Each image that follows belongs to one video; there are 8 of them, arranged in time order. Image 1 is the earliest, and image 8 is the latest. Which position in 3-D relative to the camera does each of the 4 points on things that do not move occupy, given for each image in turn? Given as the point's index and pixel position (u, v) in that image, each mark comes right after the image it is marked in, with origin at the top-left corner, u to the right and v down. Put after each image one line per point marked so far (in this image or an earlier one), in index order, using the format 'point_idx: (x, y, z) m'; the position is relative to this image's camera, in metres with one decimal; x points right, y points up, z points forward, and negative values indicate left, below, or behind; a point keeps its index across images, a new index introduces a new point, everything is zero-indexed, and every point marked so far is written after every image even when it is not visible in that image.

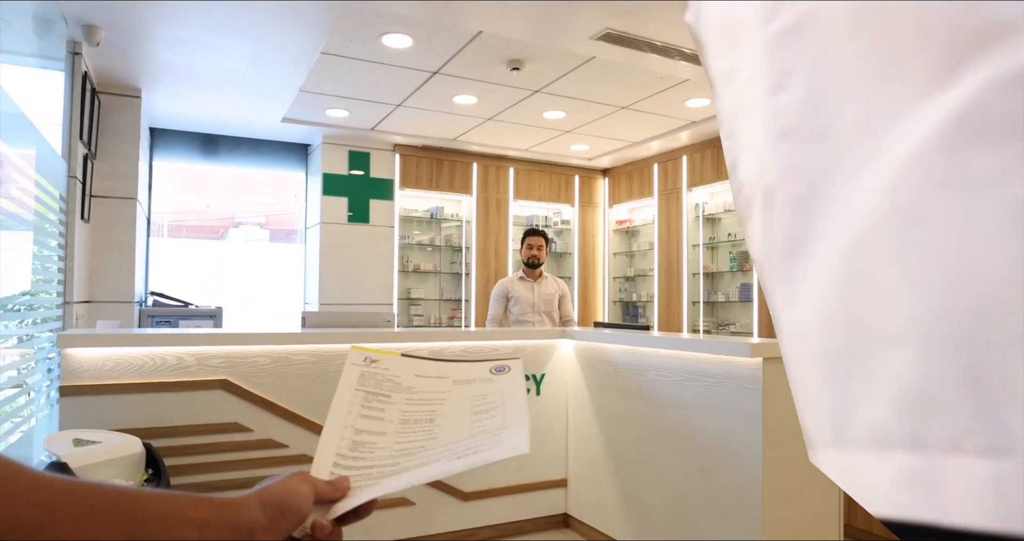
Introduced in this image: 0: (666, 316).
0: (+1.6, -0.5, +6.4) m
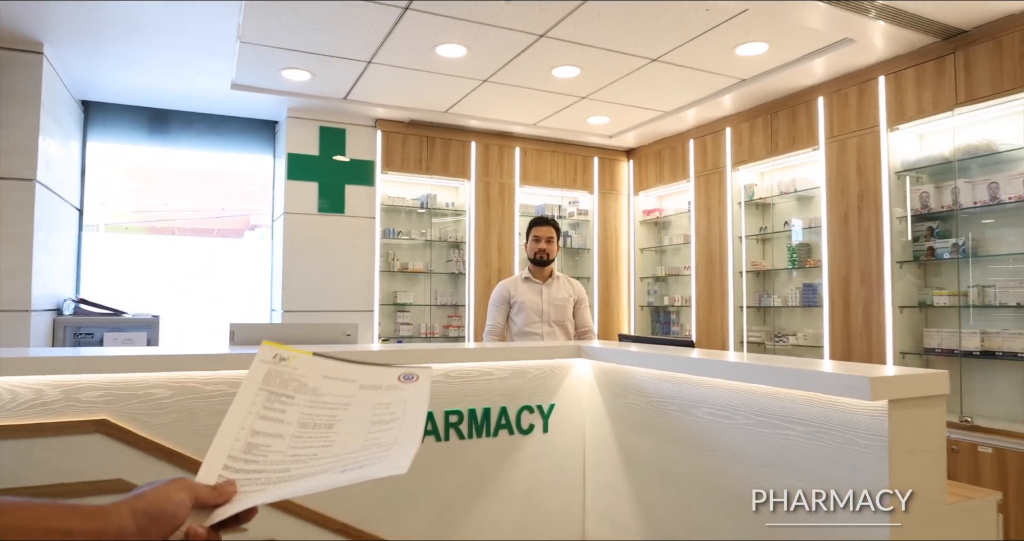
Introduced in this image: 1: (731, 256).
0: (+1.7, -0.4, +5.2) m
1: (+1.8, +0.1, +5.0) m
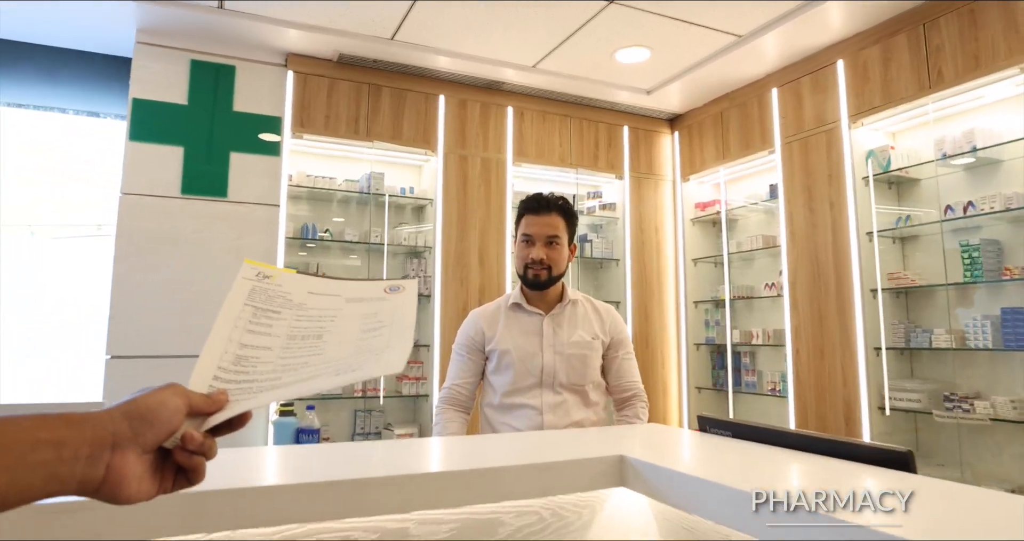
0: (+1.6, -0.5, +3.3) m
1: (+1.7, 0.0, +3.1) m
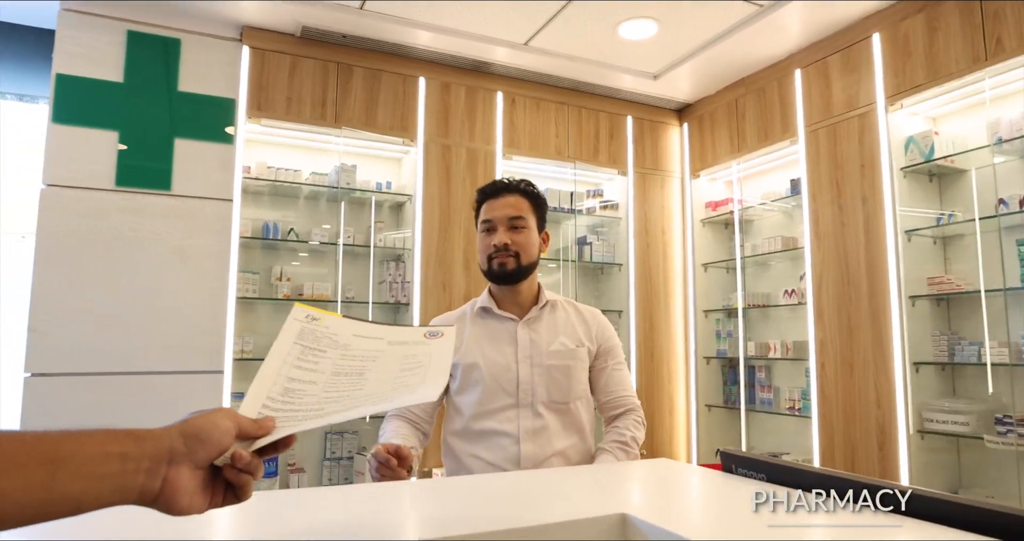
0: (+1.5, -0.6, +2.9) m
1: (+1.7, 0.0, +2.7) m
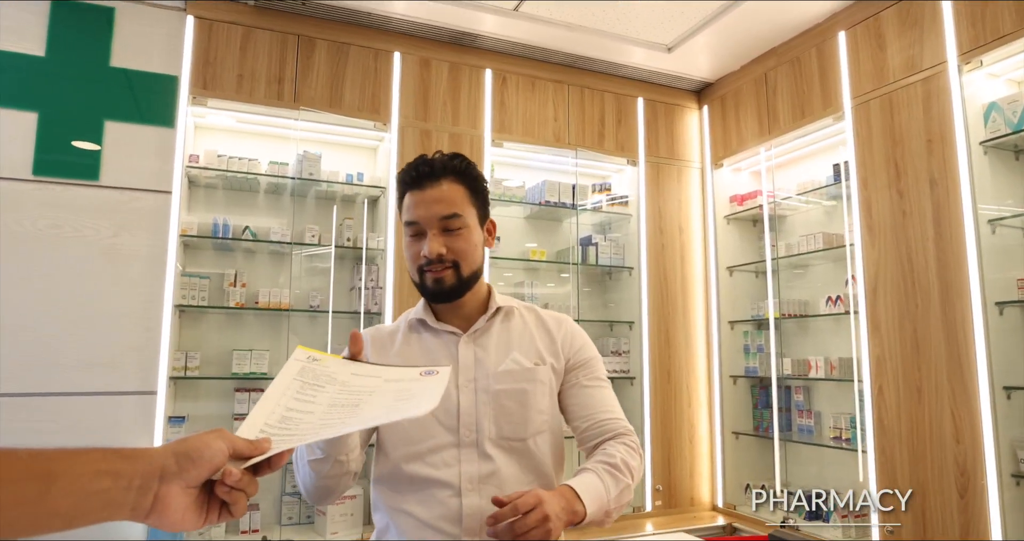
0: (+1.5, -0.6, +2.4) m
1: (+1.6, 0.0, +2.2) m
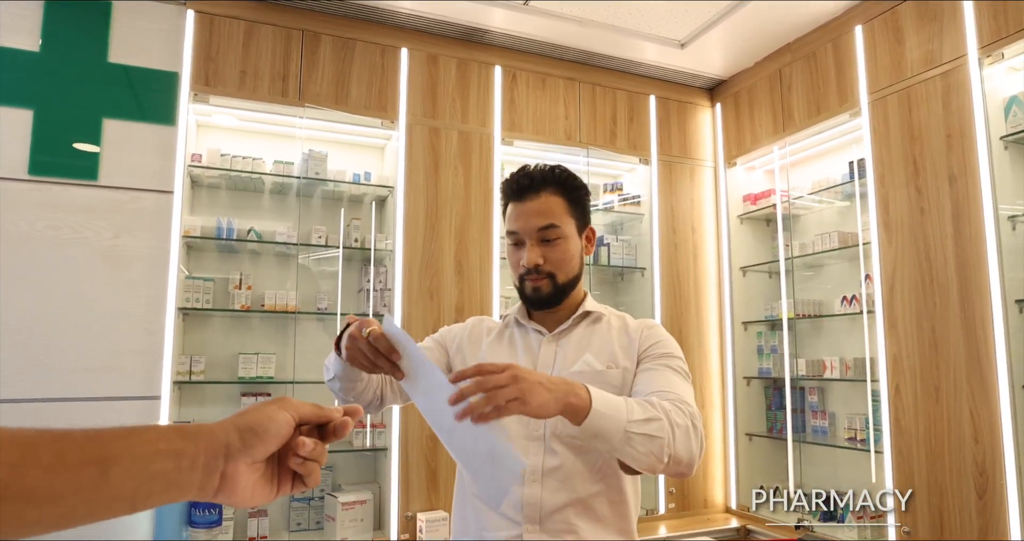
0: (+1.5, -0.6, +2.3) m
1: (+1.7, 0.0, +2.2) m
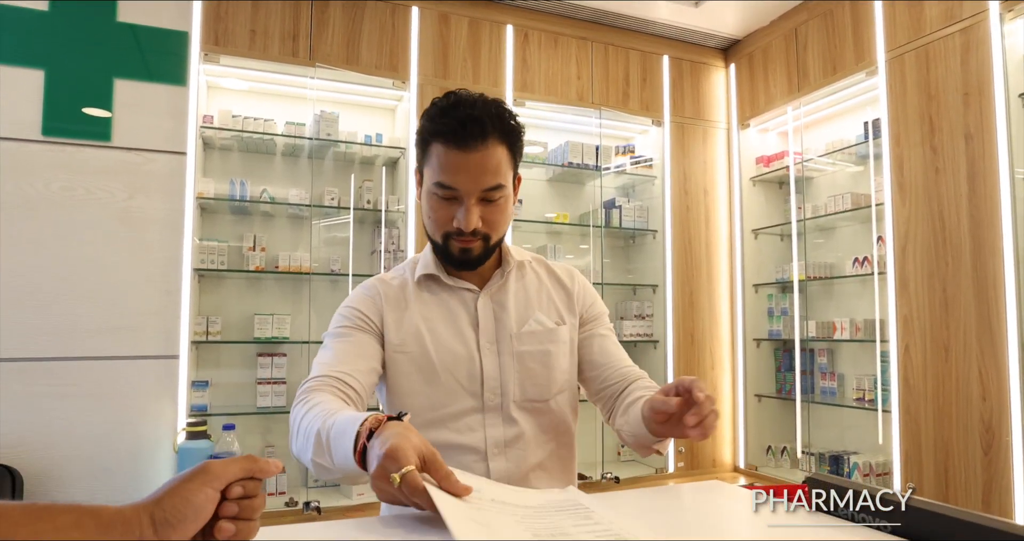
0: (+1.6, -0.4, +2.3) m
1: (+1.7, +0.1, +2.2) m
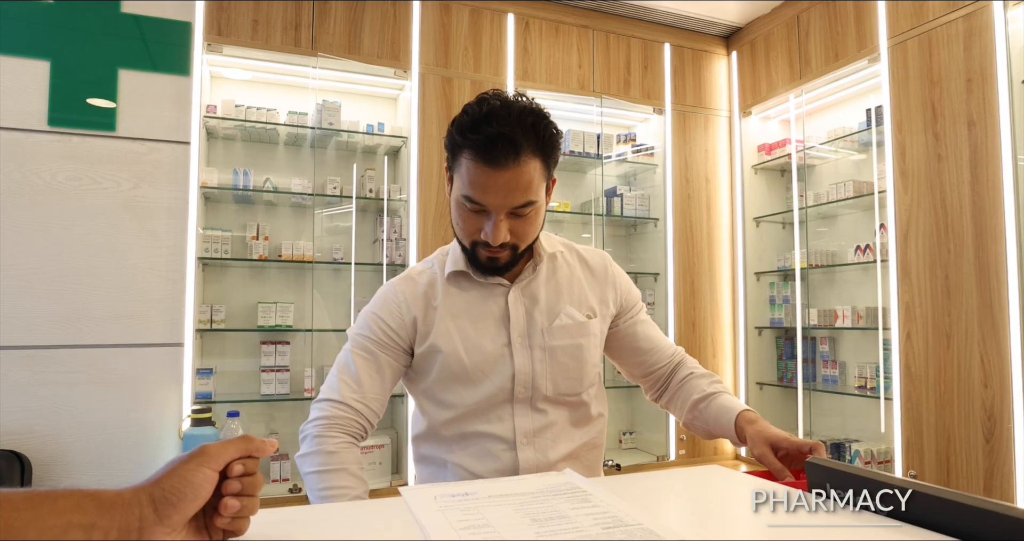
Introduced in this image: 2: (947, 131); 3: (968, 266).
0: (+1.6, -0.4, +2.3) m
1: (+1.7, +0.2, +2.1) m
2: (+1.6, +0.5, +2.3) m
3: (+1.7, 0.0, +2.3) m
